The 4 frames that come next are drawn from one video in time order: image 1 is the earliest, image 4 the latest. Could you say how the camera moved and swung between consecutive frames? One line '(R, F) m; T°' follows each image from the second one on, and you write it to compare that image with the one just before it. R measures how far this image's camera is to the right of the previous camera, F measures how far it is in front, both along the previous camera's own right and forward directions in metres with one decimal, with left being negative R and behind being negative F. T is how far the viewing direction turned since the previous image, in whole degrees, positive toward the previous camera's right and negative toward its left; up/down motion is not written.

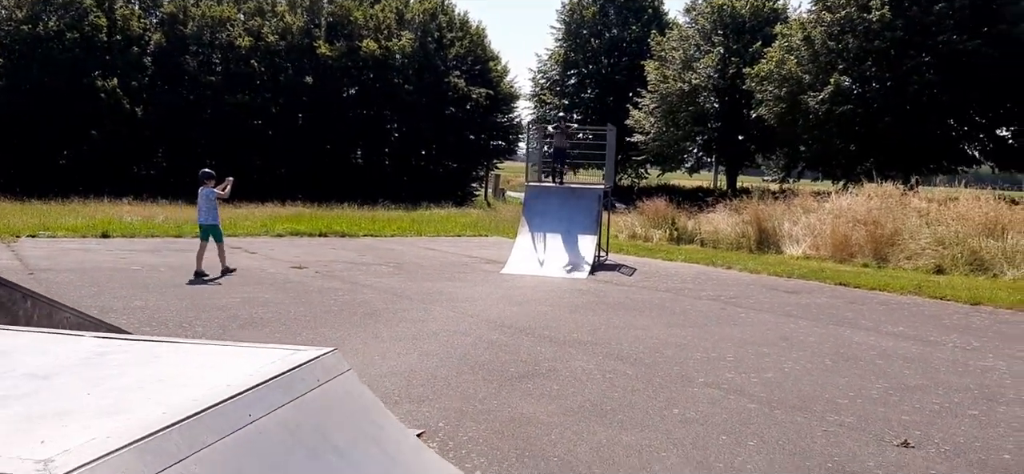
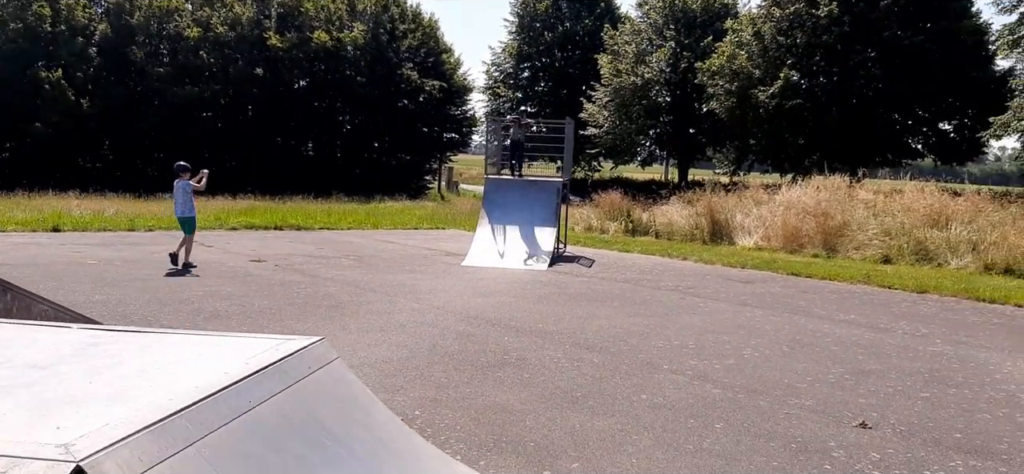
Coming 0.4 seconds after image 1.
(-0.1, -0.1) m; +3°
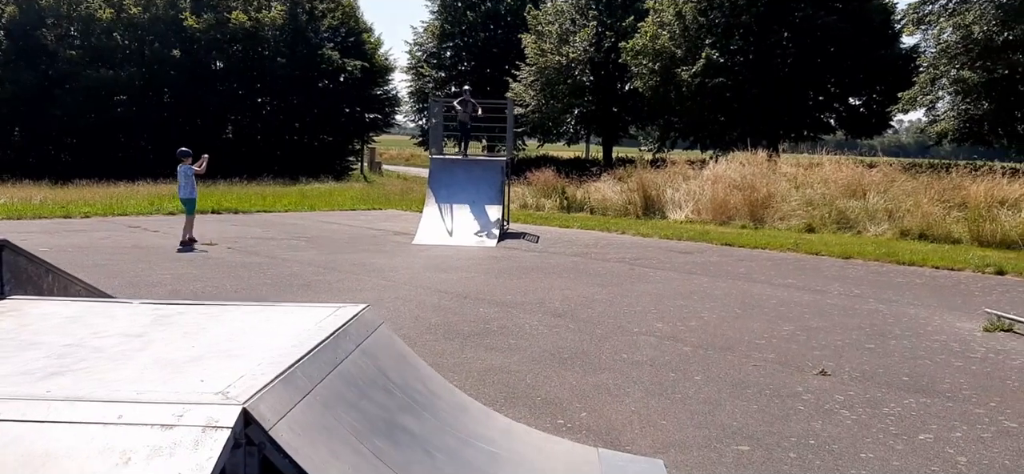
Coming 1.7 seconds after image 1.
(-0.5, -0.4) m; +5°
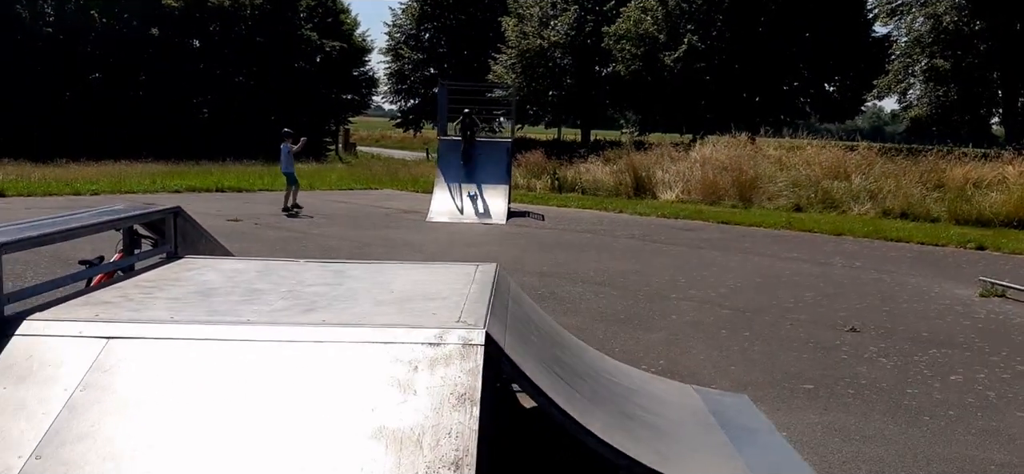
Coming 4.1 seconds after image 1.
(-0.8, -0.7) m; +2°
